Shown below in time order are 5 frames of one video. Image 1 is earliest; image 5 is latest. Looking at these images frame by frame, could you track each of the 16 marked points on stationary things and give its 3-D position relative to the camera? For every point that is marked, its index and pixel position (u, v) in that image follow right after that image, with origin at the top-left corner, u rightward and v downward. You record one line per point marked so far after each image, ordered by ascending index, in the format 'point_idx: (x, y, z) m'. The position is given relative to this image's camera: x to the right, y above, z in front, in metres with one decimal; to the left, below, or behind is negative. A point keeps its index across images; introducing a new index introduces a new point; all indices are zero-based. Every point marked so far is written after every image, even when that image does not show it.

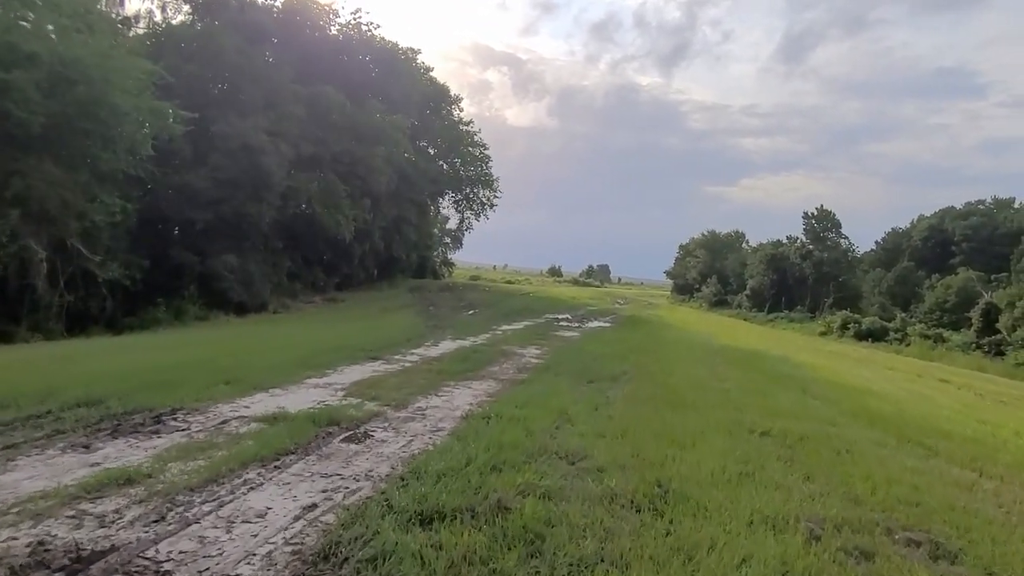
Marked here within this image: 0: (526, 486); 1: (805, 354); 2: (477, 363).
0: (+0.1, -1.3, +4.9) m
1: (+7.2, -1.6, +17.8) m
2: (-0.6, -1.2, +11.6) m
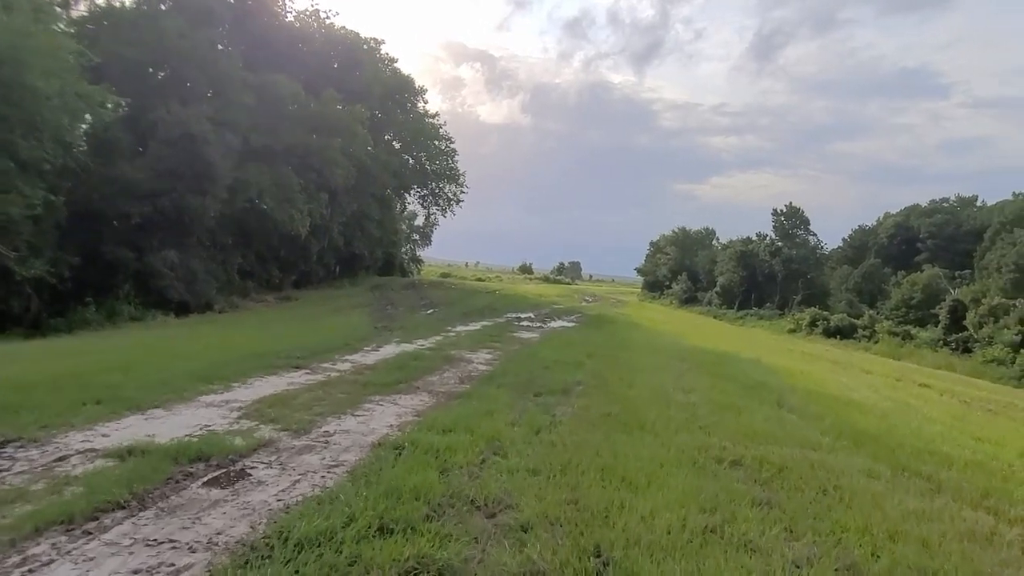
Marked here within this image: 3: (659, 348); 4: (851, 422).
0: (-0.5, -1.3, +3.6) m
1: (+6.1, -1.6, +16.8) m
2: (-1.4, -1.2, +10.2) m
3: (+3.2, -1.3, +15.8) m
4: (+3.8, -1.5, +8.3) m
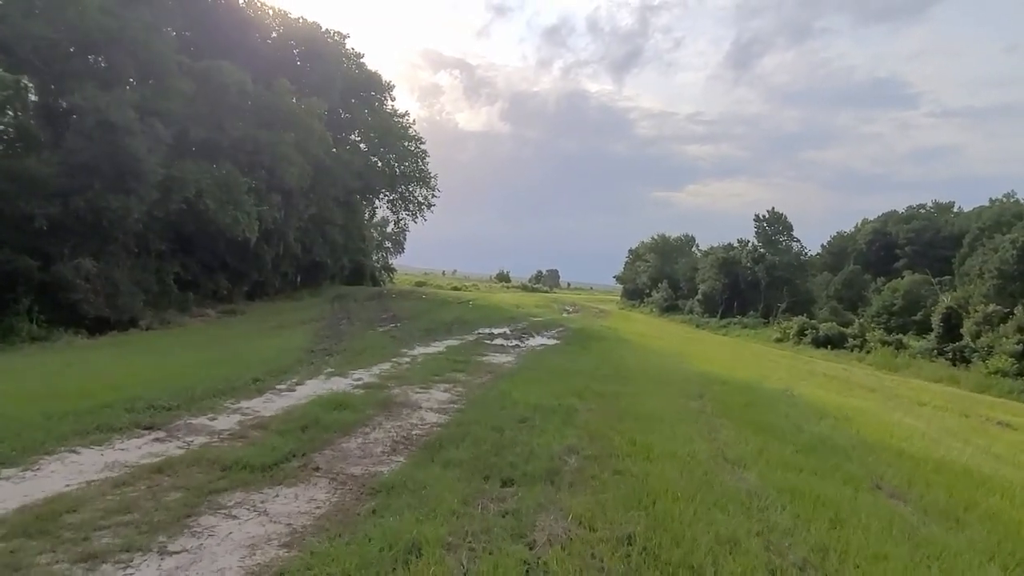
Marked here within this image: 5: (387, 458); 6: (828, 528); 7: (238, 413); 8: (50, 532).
0: (-0.7, -1.5, +0.3) m
1: (+5.5, -1.8, +13.7) m
2: (-1.8, -1.4, +6.9) m
3: (+2.6, -1.5, +12.6) m
4: (+3.5, -1.7, +5.1) m
5: (-1.1, -1.4, +6.2) m
6: (+2.0, -1.5, +4.7) m
7: (-3.0, -1.3, +7.8) m
8: (-2.6, -1.4, +4.2) m
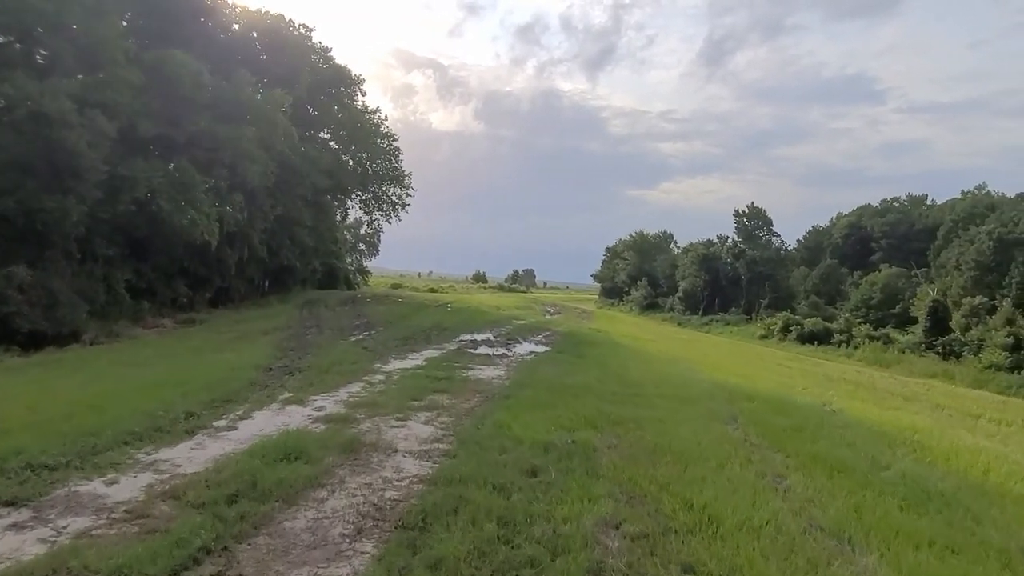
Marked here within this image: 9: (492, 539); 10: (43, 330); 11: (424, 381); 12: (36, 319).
0: (-0.4, -1.5, -1.6) m
1: (+5.4, -1.8, +12.0) m
2: (-1.7, -1.5, +4.9) m
3: (+2.5, -1.5, +10.8) m
4: (+3.6, -1.7, +3.3) m
5: (-1.0, -1.5, +4.2) m
6: (+2.2, -1.6, +2.8) m
7: (-2.9, -1.4, +5.9) m
8: (-2.5, -1.5, +2.2) m
9: (-0.1, -1.4, +4.2) m
10: (-12.9, -1.1, +20.0) m
11: (-1.3, -1.4, +11.0) m
12: (-12.8, -0.9, +19.5) m
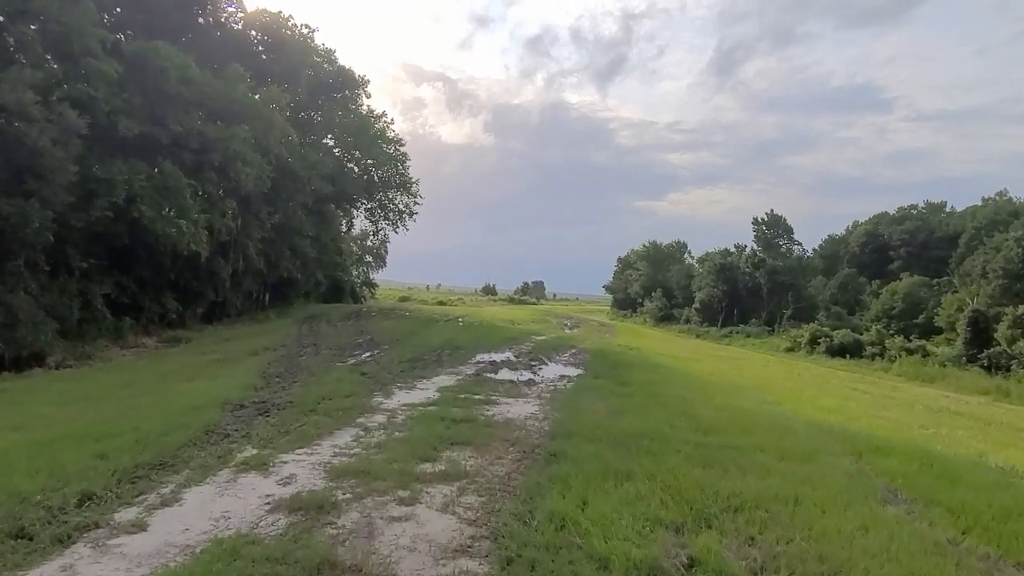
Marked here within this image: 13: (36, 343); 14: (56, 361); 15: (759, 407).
0: (0.0, -1.5, -4.4) m
1: (+5.9, -1.9, +9.1) m
2: (-1.3, -1.5, +2.2) m
3: (+3.0, -1.7, +8.0) m
4: (+4.0, -1.7, +0.5) m
5: (-0.6, -1.6, +1.5) m
6: (+2.6, -1.6, +0.1) m
7: (-2.5, -1.5, +3.1) m
8: (-2.1, -1.5, -0.5) m
9: (+0.3, -1.5, +1.4) m
10: (-12.3, -1.5, +17.3) m
11: (-0.8, -1.6, +8.2) m
12: (-12.2, -1.2, +16.9) m
13: (-11.9, -1.4, +18.1) m
14: (-11.6, -1.8, +18.5) m
15: (+3.7, -1.8, +11.0) m
